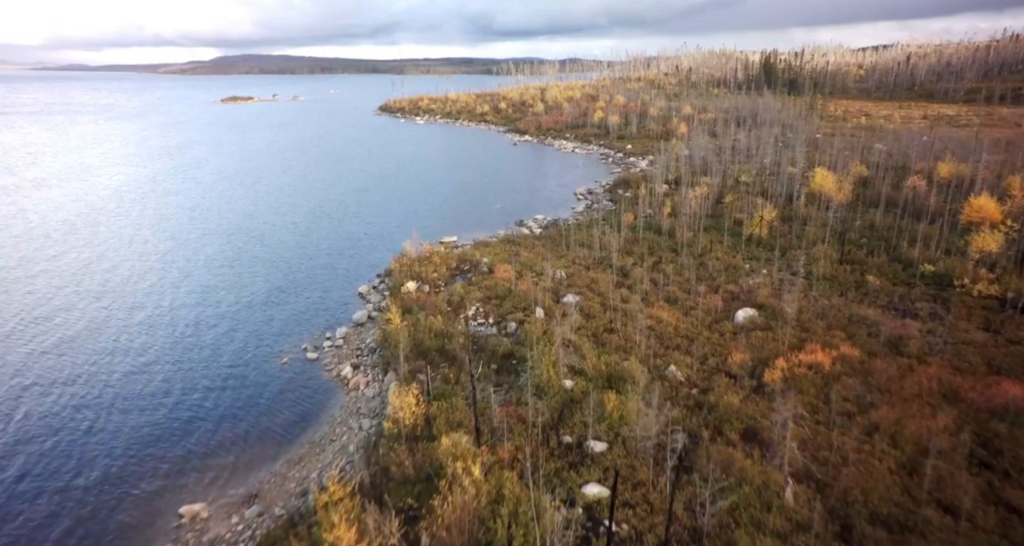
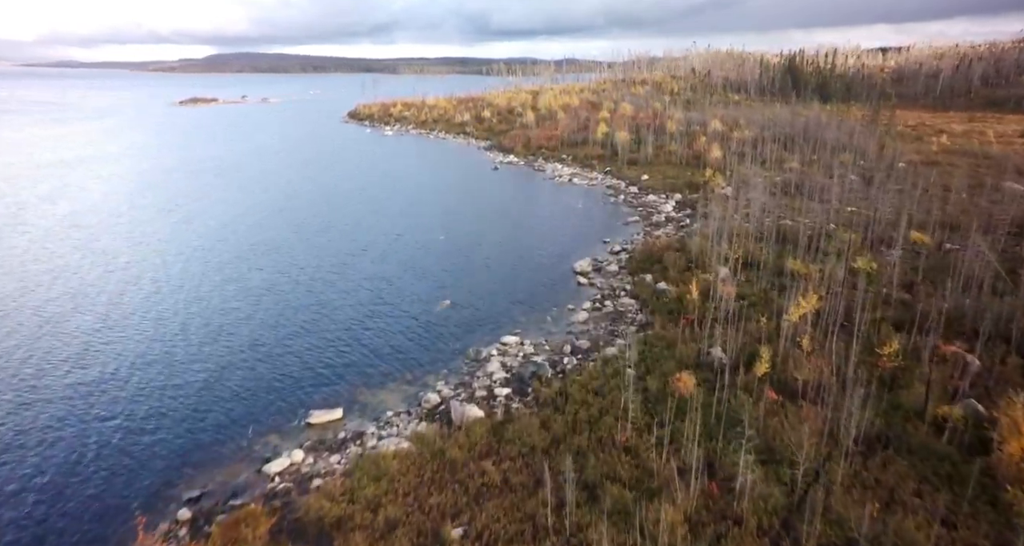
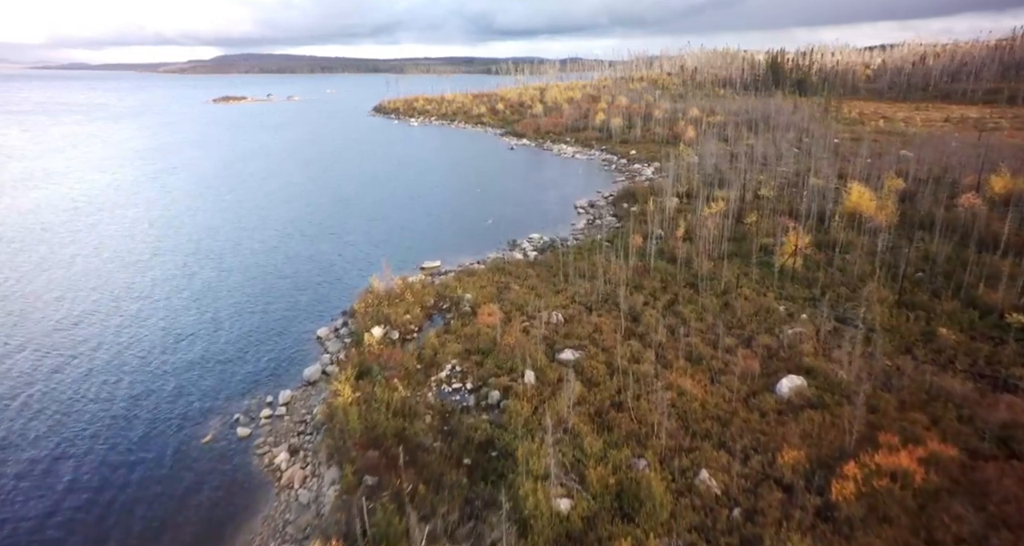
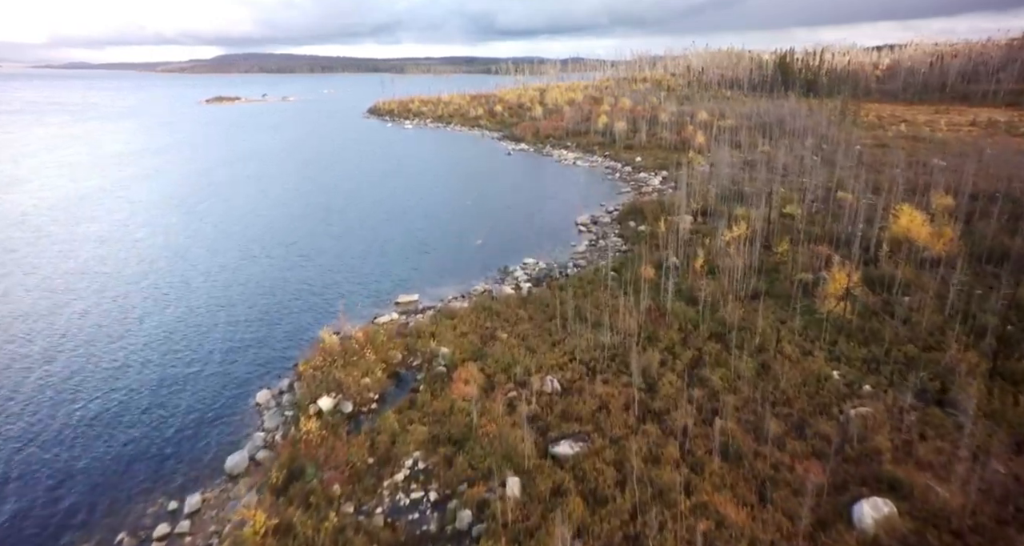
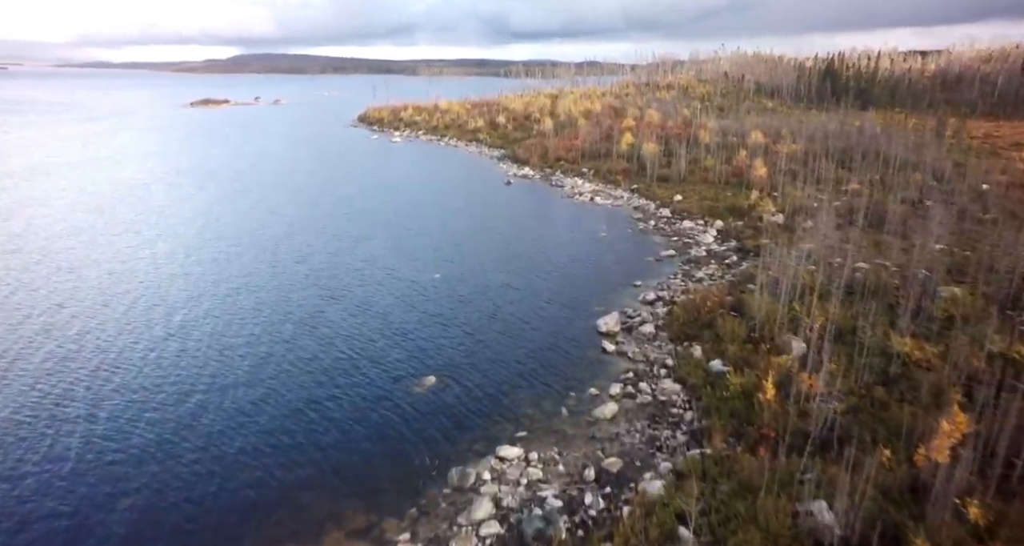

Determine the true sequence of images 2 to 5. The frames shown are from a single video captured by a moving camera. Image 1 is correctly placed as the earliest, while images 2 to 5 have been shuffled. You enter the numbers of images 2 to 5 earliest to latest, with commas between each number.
3, 4, 2, 5
